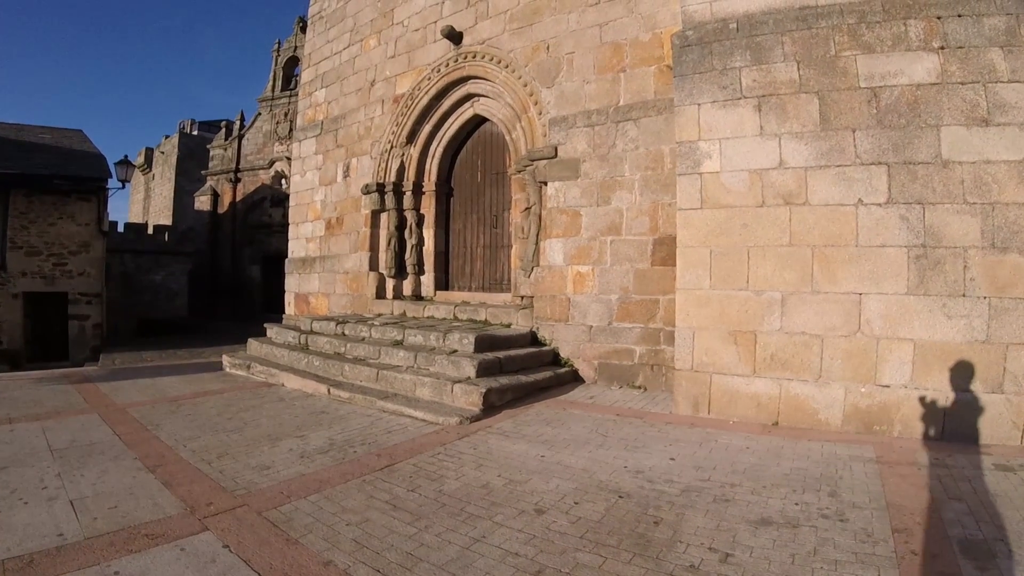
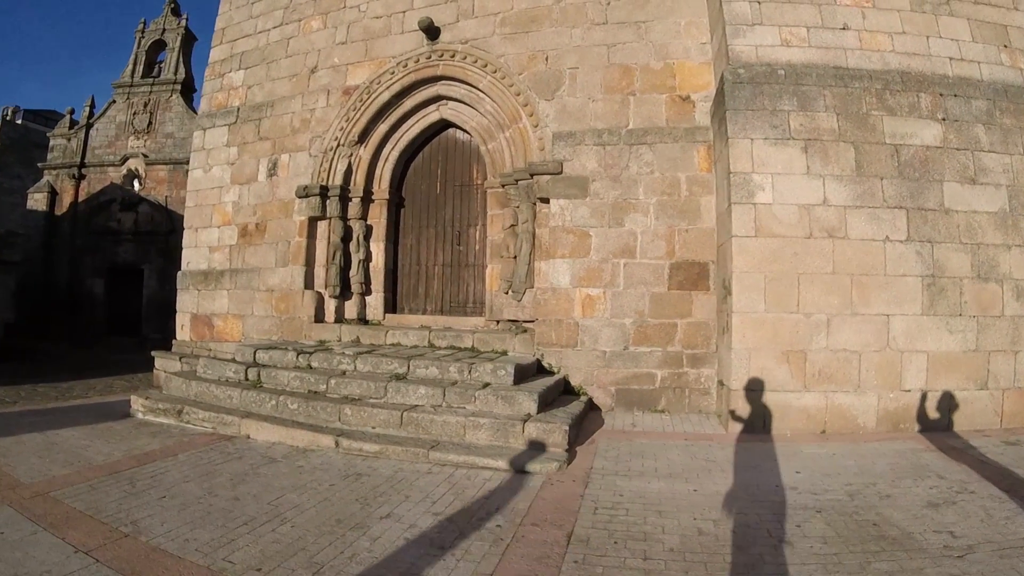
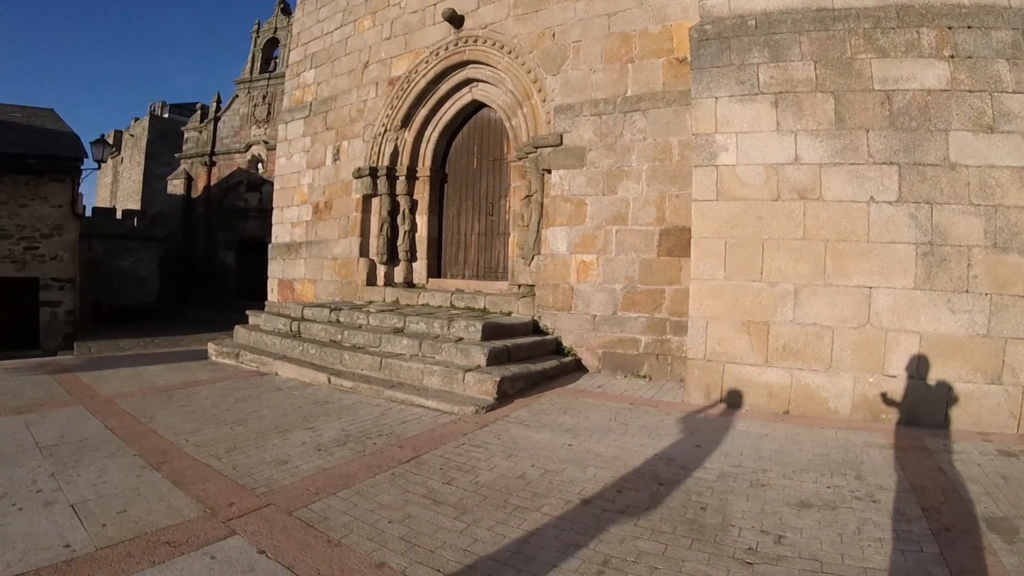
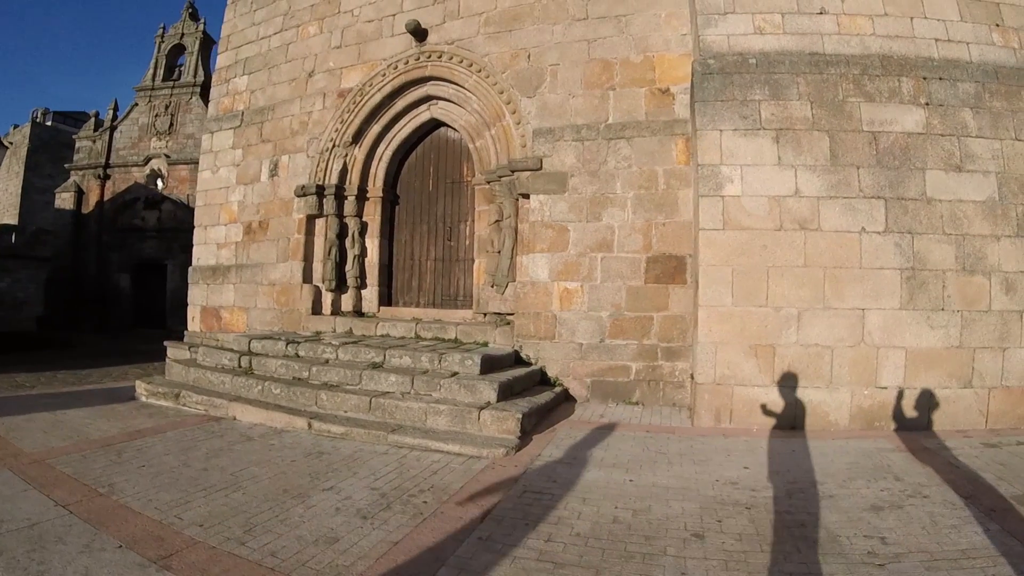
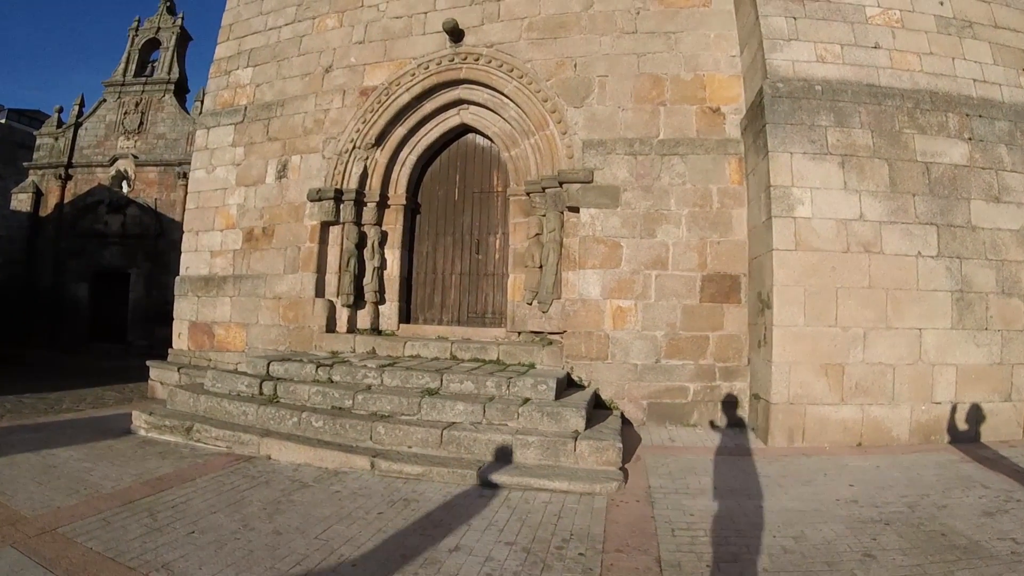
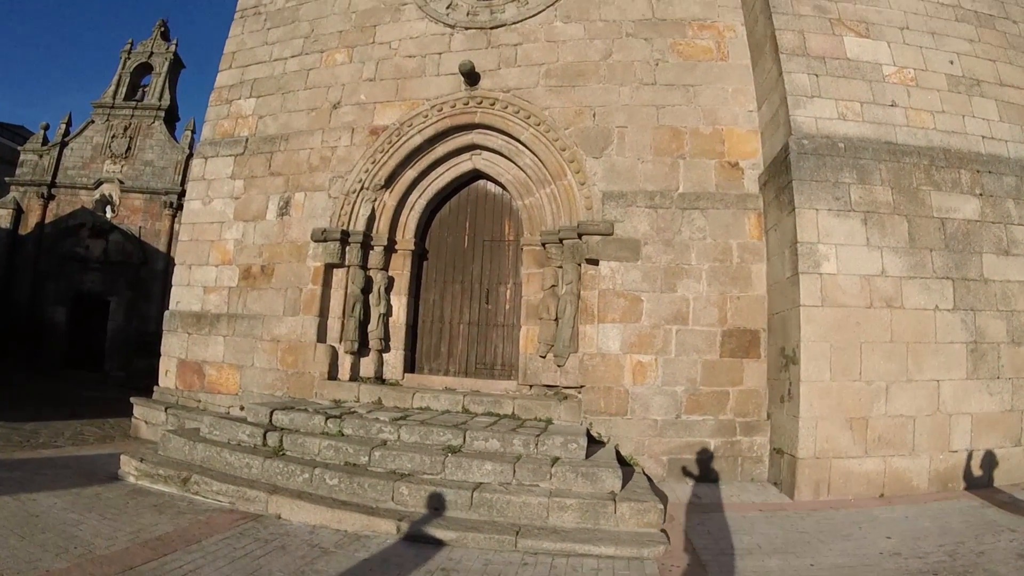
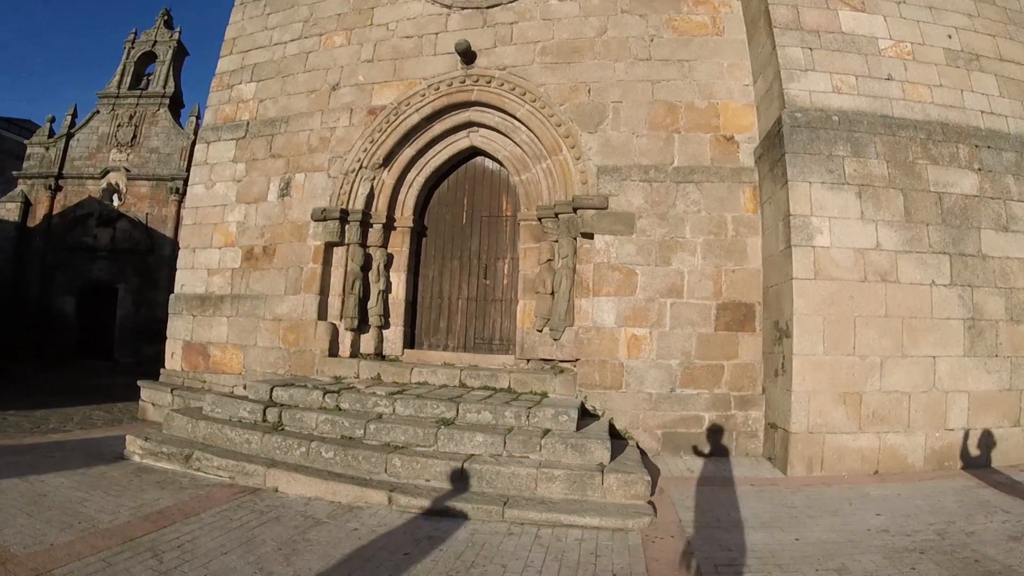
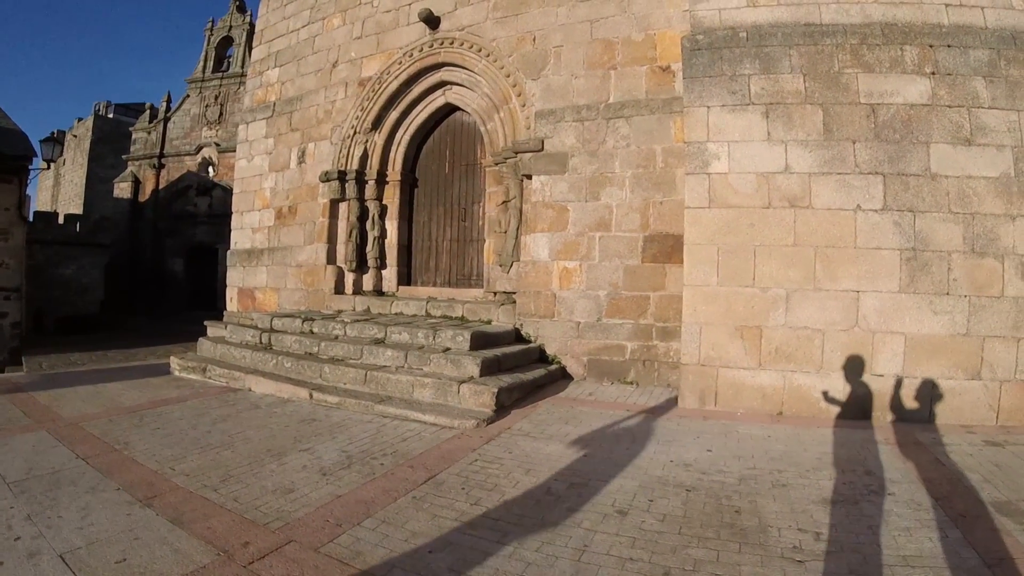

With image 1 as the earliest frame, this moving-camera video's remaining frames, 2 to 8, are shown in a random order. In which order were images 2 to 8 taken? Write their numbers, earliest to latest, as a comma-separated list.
3, 8, 4, 2, 5, 7, 6
